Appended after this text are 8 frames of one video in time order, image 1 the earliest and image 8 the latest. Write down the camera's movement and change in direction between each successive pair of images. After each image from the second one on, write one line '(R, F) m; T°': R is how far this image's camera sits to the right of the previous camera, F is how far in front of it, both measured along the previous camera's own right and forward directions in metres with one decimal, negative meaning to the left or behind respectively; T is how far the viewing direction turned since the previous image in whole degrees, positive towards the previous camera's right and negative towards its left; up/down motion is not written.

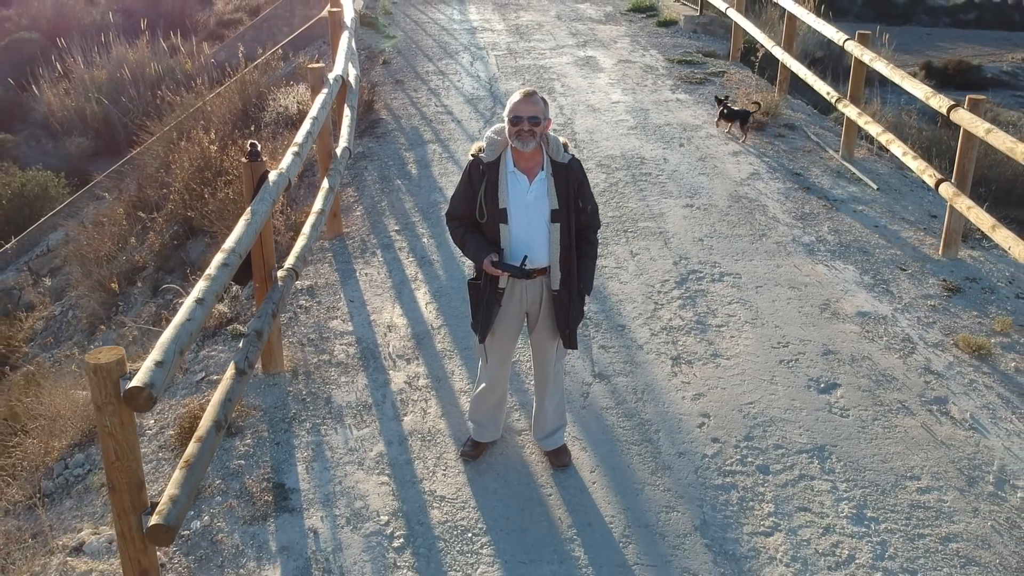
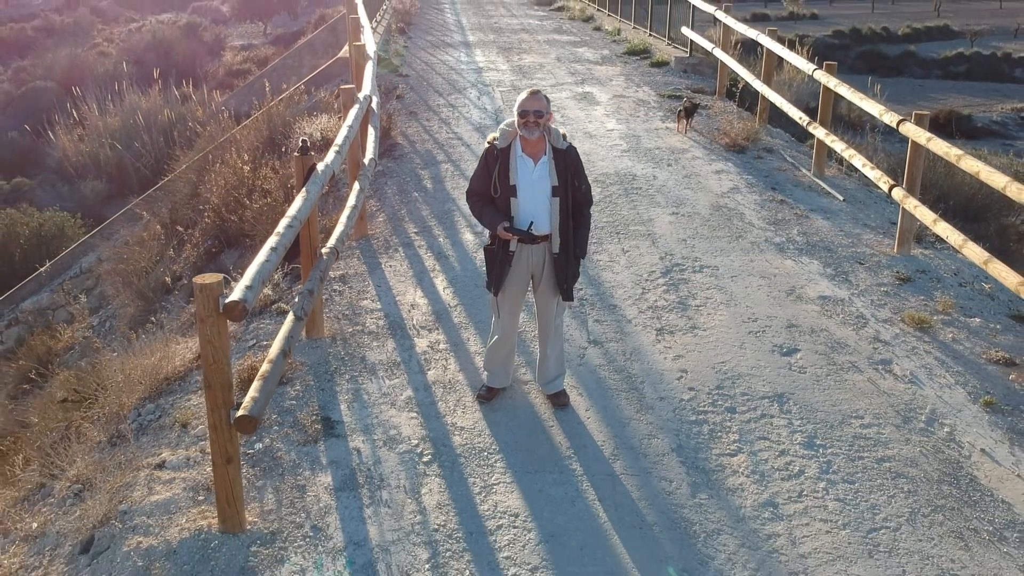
(0.0, -0.7) m; 0°
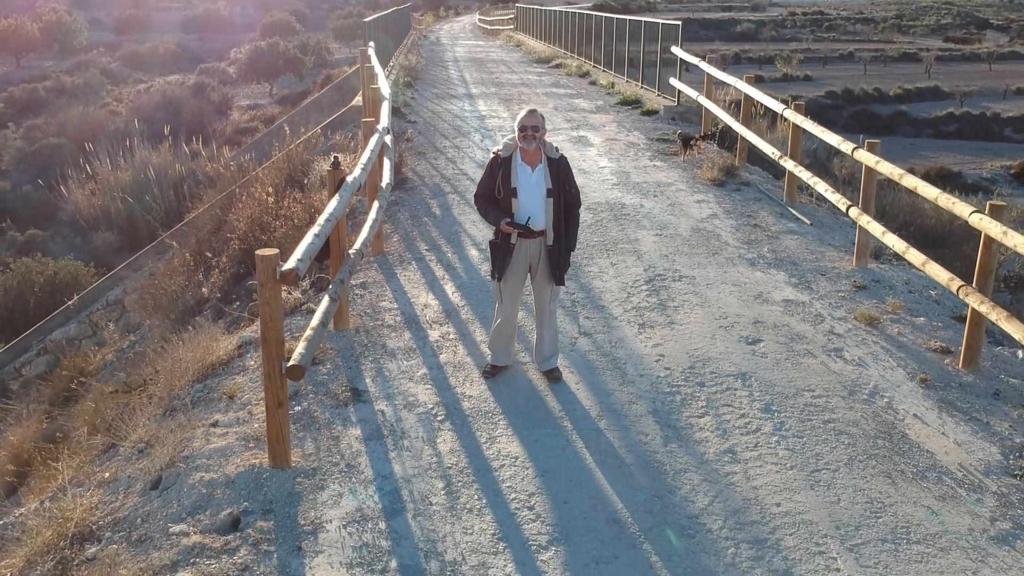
(0.0, -0.7) m; 0°
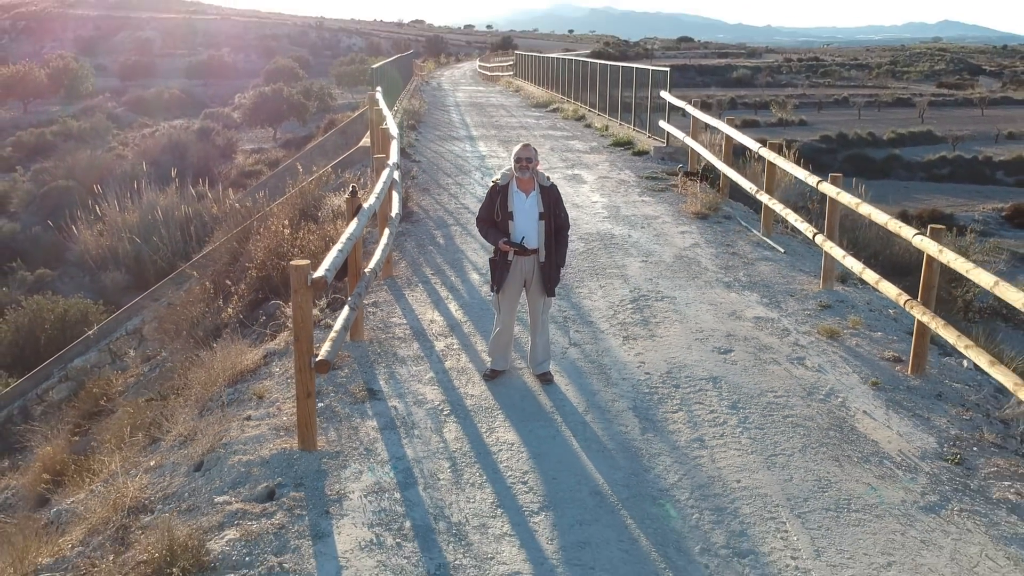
(0.0, -0.7) m; 0°
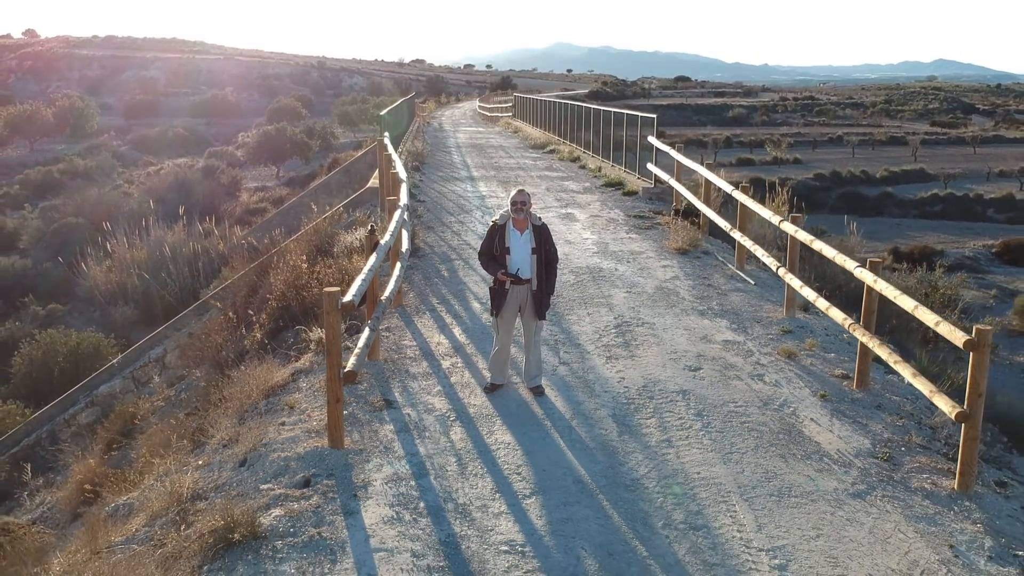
(0.0, -0.9) m; 0°
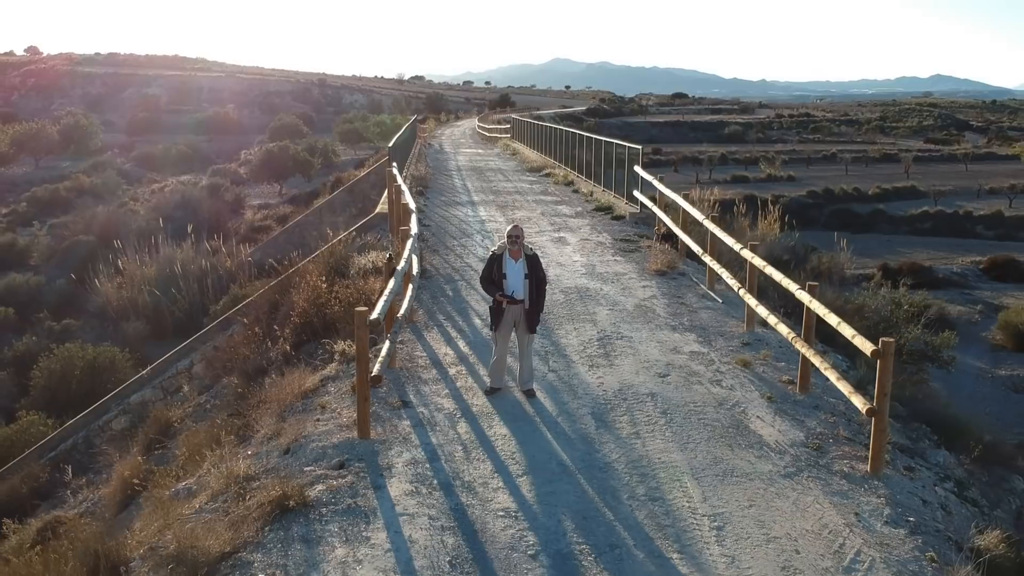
(0.0, -1.3) m; 0°
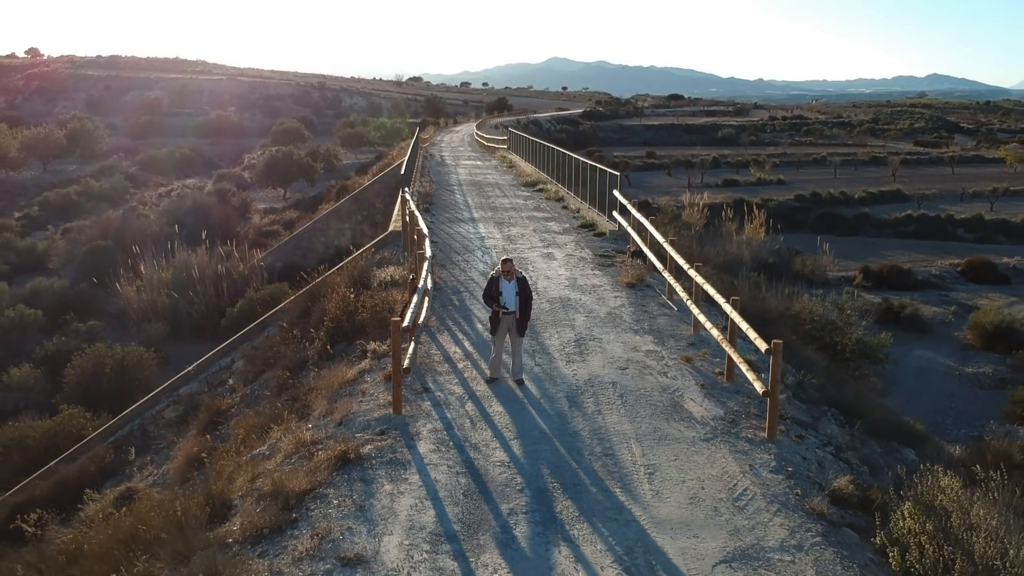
(0.0, -2.5) m; 0°
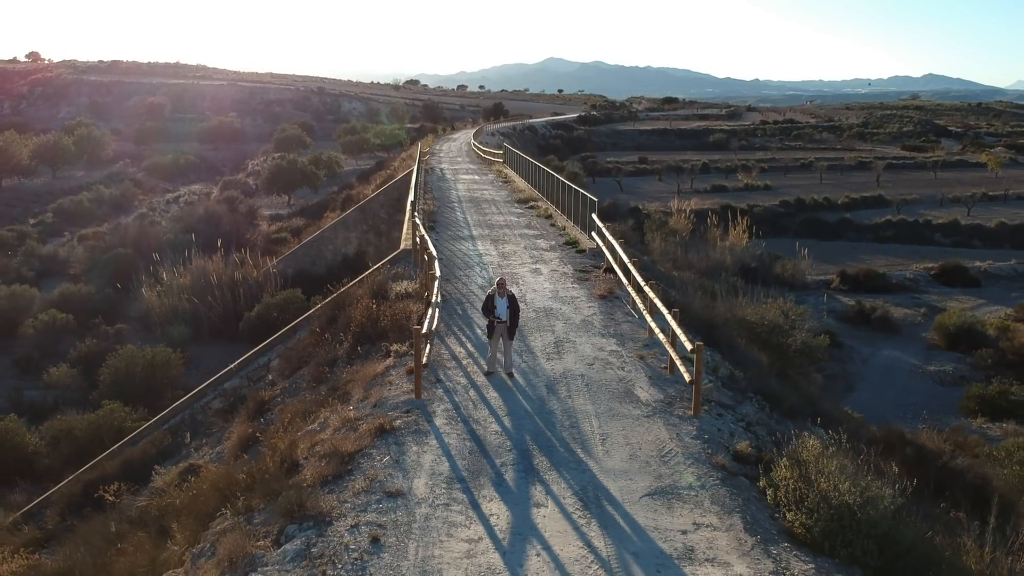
(+0.1, -3.1) m; 0°
